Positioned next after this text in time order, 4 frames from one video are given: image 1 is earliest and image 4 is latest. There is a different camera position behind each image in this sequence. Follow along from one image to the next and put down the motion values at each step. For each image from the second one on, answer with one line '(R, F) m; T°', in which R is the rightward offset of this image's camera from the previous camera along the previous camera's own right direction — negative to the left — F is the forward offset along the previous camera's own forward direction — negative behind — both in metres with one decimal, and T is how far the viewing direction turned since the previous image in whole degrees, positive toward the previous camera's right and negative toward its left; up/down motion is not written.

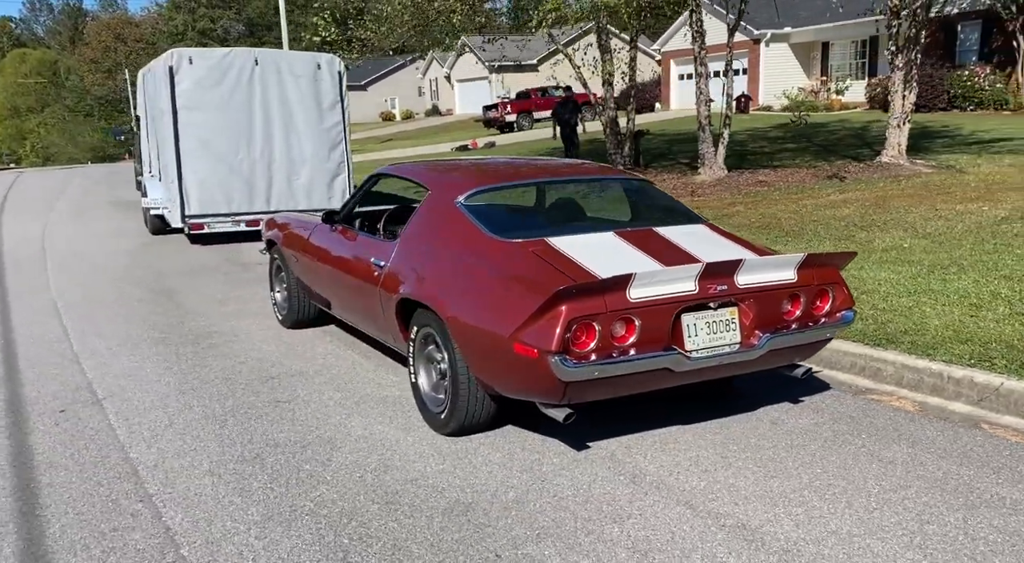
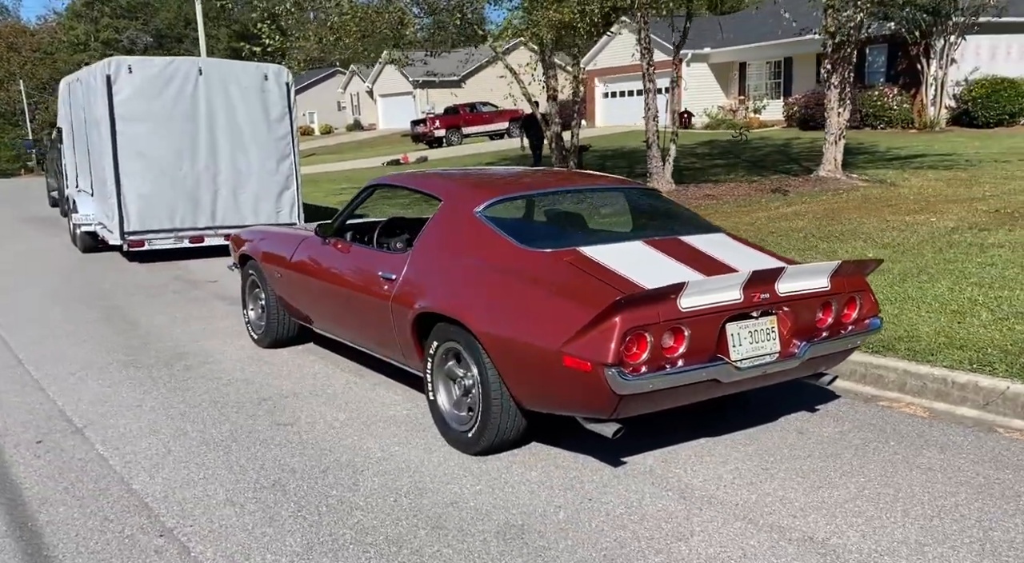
(-0.6, +0.2) m; +6°
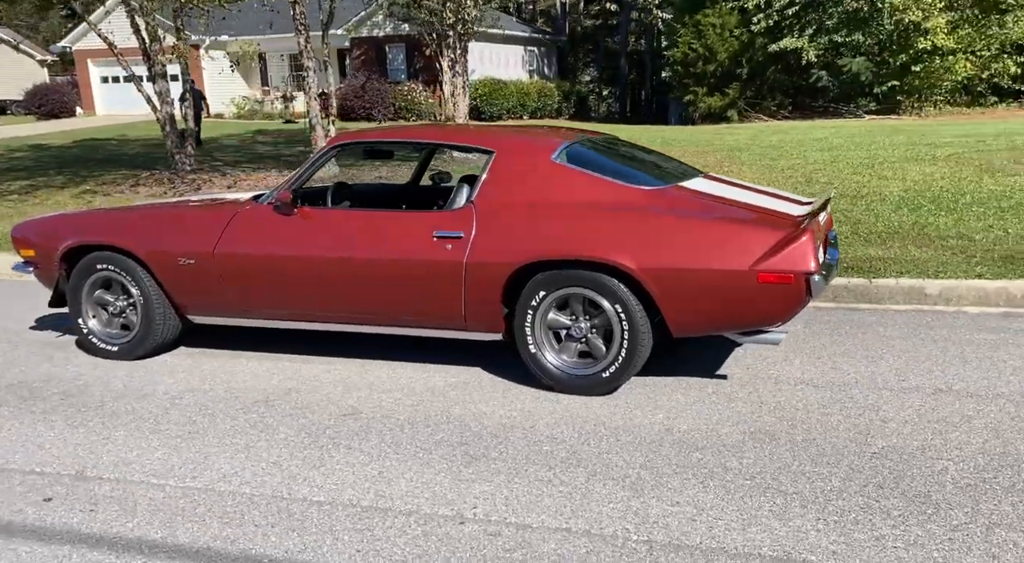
(-3.2, +1.1) m; +35°
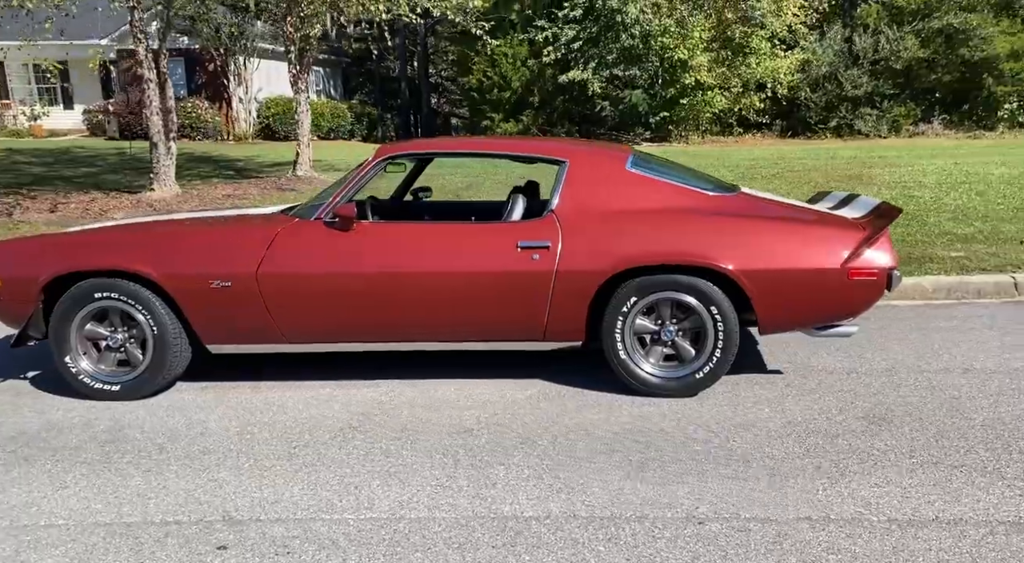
(-1.7, +0.3) m; +15°
